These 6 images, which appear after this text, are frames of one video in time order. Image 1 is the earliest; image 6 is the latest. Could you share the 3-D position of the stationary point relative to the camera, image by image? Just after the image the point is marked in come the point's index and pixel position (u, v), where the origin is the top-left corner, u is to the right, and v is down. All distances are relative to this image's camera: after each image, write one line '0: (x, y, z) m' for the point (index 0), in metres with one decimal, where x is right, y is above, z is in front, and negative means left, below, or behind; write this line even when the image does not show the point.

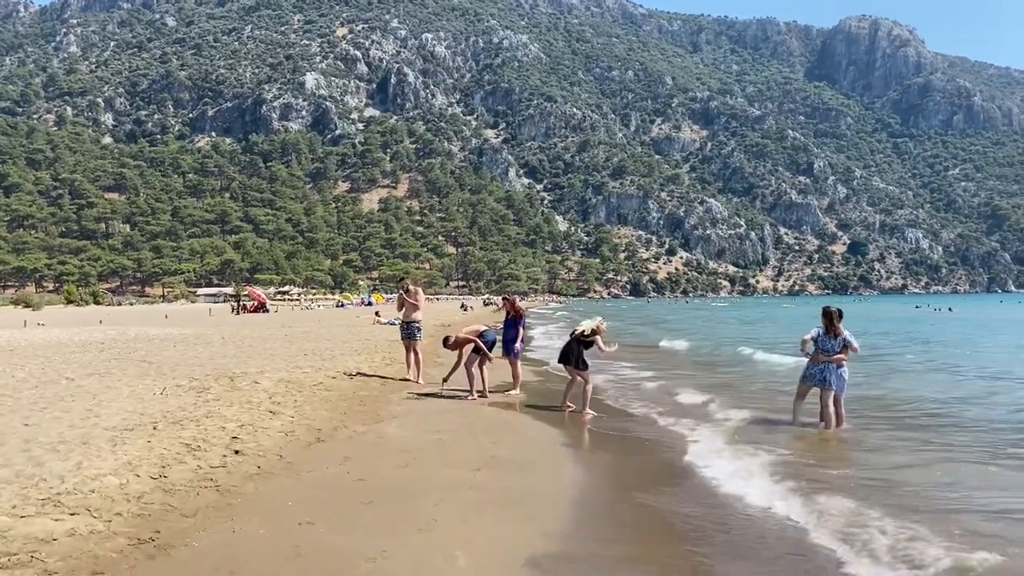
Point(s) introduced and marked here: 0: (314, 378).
0: (-3.0, -1.3, +11.9) m
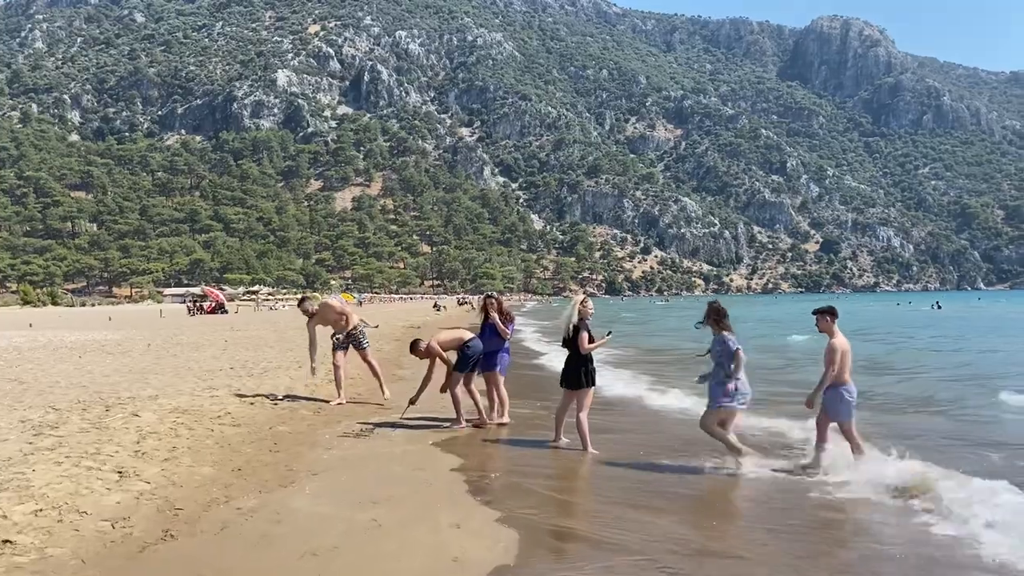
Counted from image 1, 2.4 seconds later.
0: (-3.3, -1.3, +8.9) m
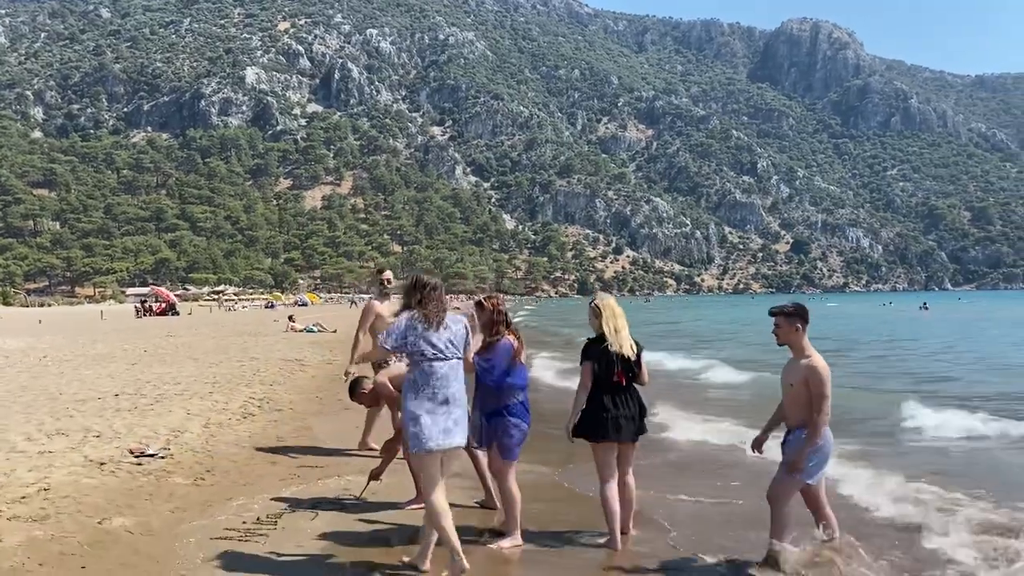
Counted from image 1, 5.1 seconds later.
0: (-3.4, -1.3, +5.7) m
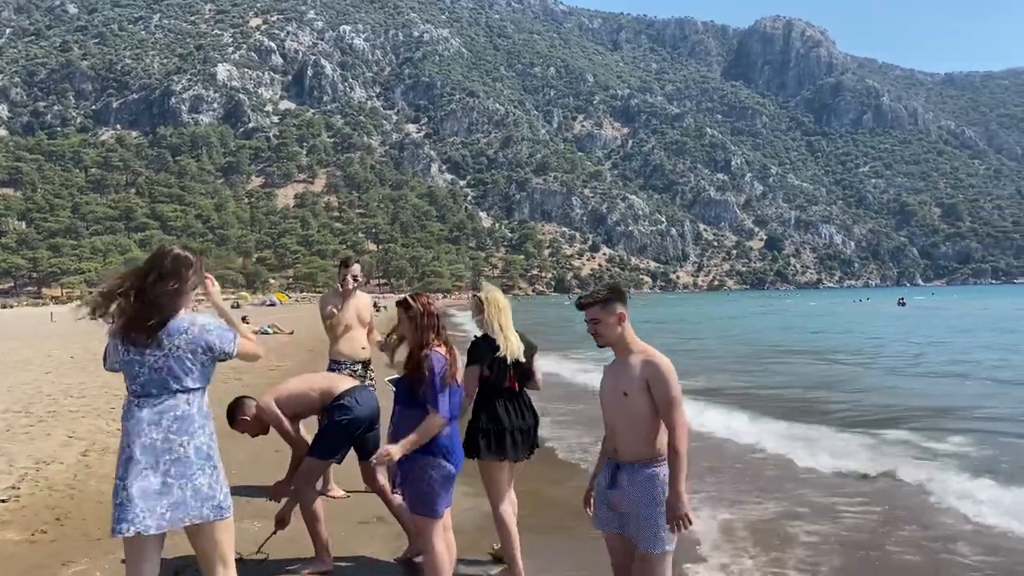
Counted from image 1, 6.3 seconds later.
0: (-3.7, -1.3, +4.3) m
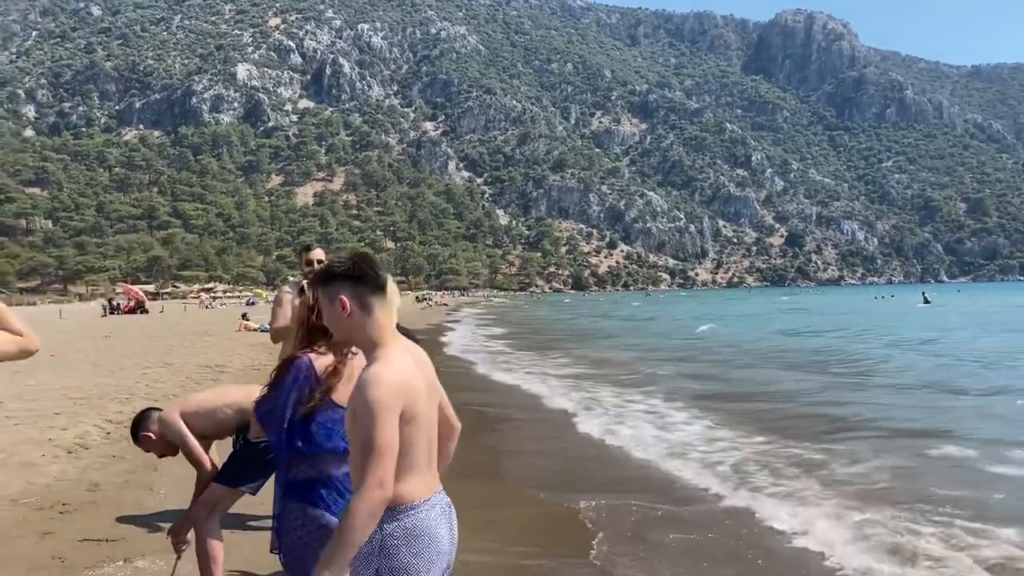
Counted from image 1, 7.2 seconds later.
0: (-4.2, -1.3, +3.5) m
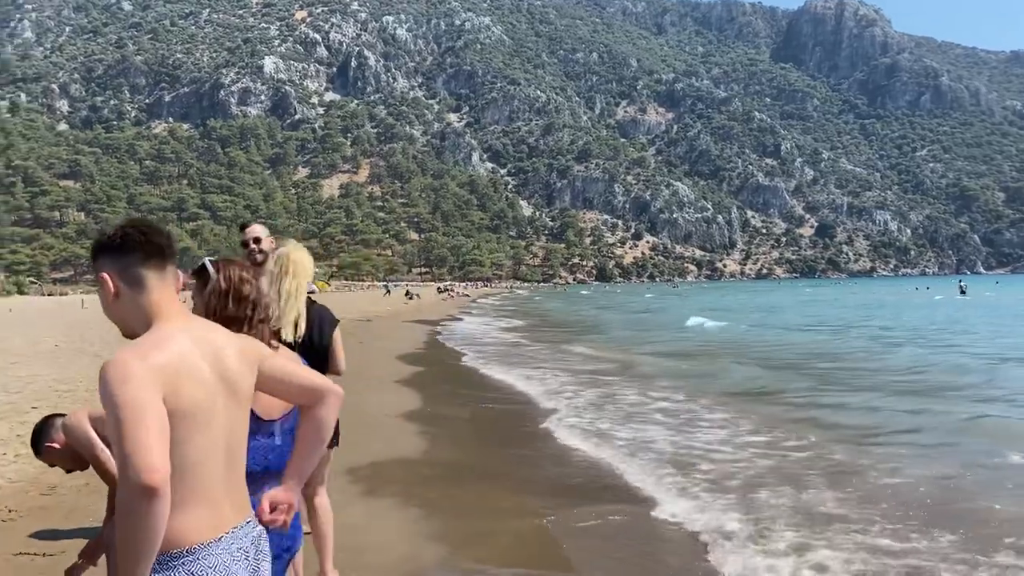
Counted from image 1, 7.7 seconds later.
0: (-4.7, -1.2, +2.1) m
